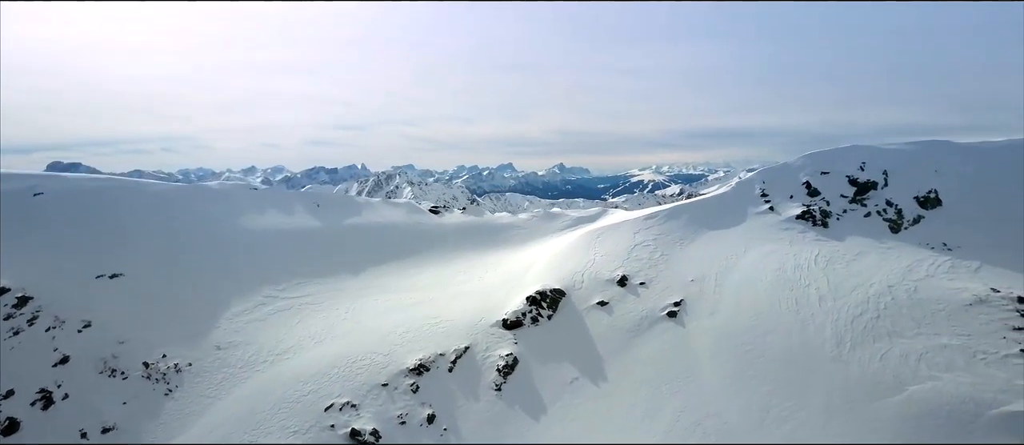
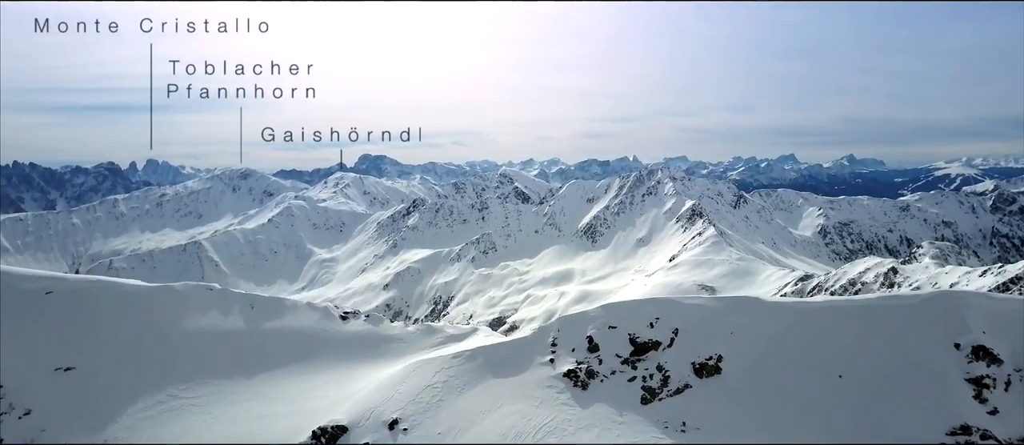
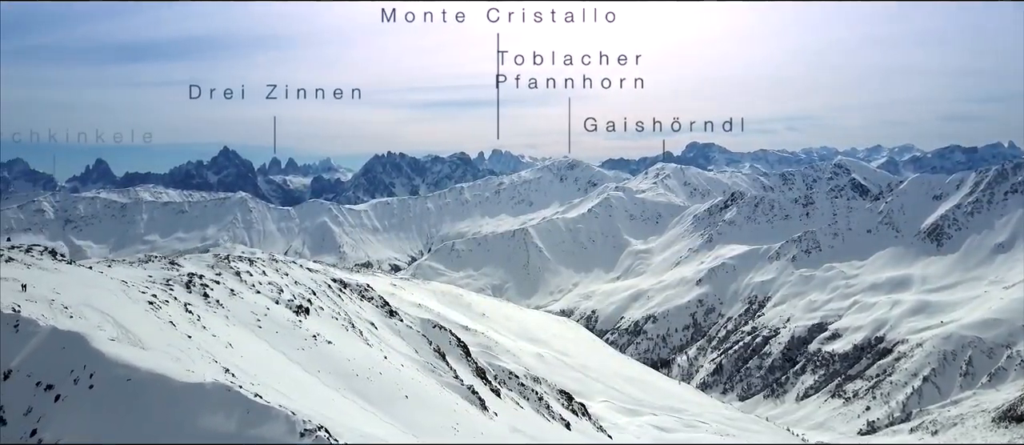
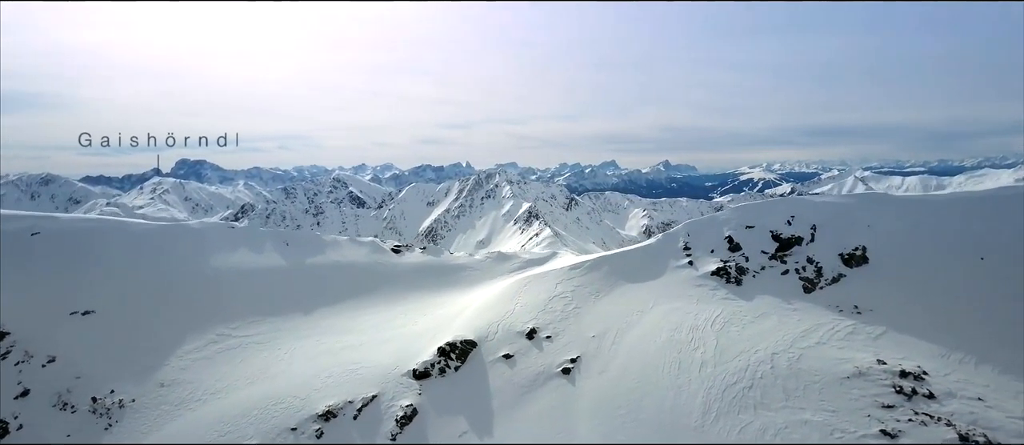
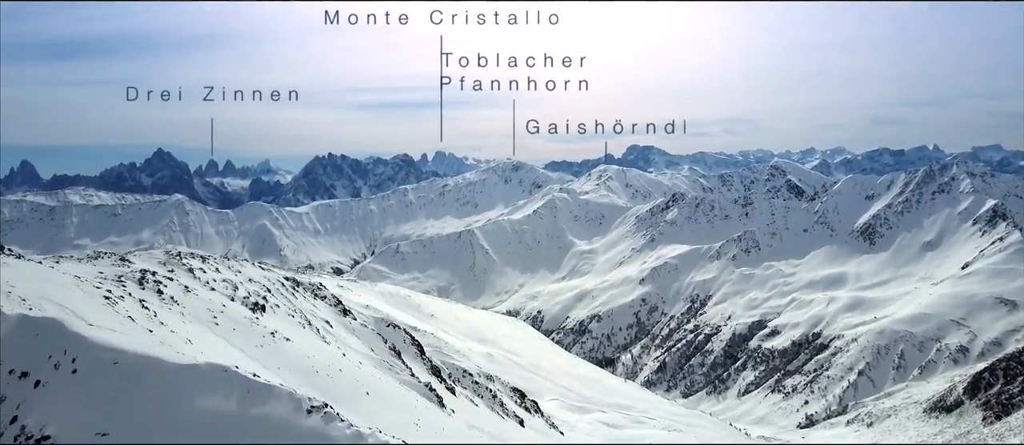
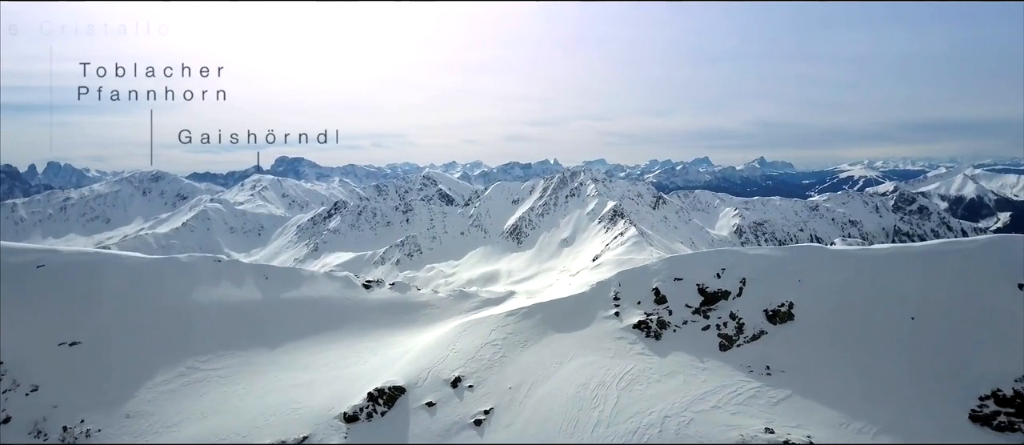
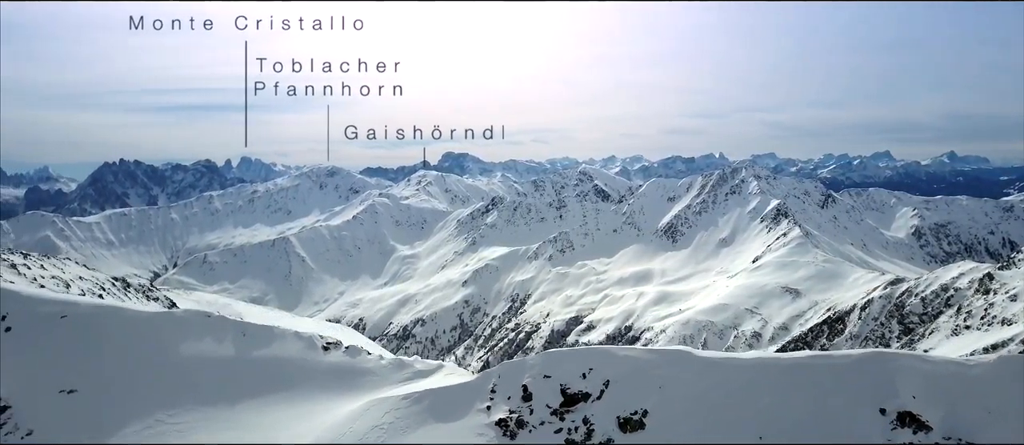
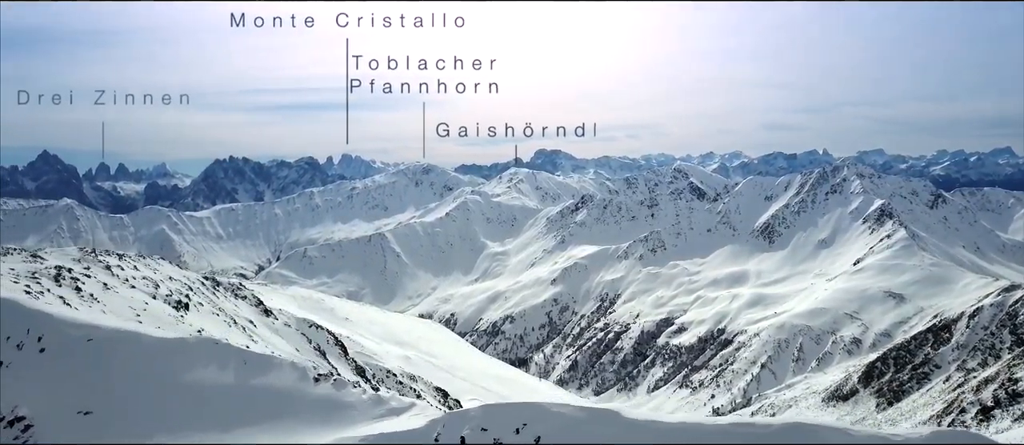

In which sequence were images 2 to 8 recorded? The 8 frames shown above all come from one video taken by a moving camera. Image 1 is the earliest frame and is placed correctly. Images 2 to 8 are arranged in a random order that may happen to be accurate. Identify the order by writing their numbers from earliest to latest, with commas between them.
4, 6, 2, 7, 8, 5, 3
